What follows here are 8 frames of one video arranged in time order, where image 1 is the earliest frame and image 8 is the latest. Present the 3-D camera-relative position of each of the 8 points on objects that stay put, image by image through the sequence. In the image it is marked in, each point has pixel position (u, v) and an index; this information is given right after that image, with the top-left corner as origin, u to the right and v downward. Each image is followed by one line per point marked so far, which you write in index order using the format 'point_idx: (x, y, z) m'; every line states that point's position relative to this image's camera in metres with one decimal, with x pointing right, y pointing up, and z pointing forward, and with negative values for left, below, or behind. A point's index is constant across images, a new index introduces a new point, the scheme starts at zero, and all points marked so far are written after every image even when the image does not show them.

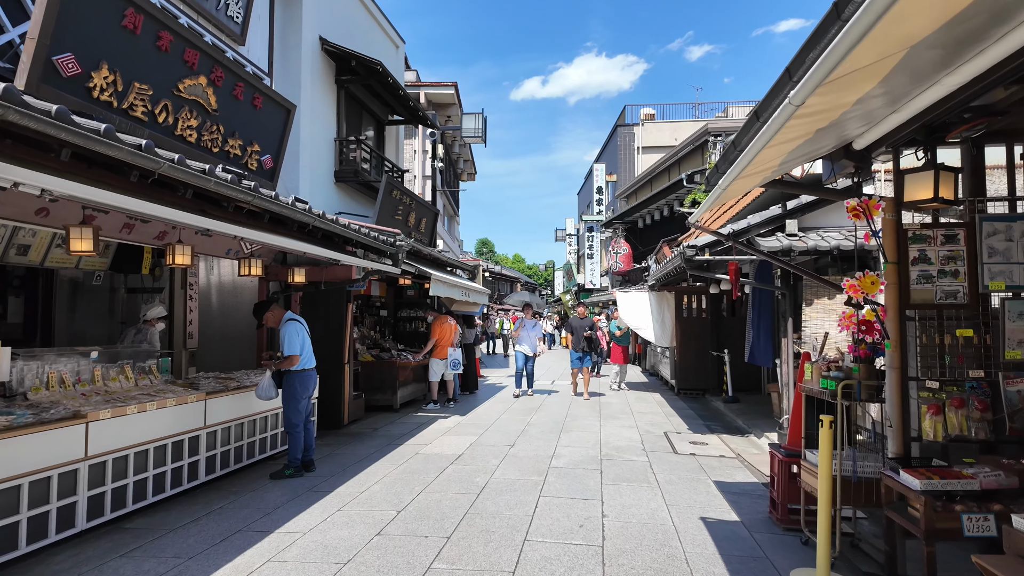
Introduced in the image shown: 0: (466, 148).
0: (-1.4, +4.3, +18.5) m
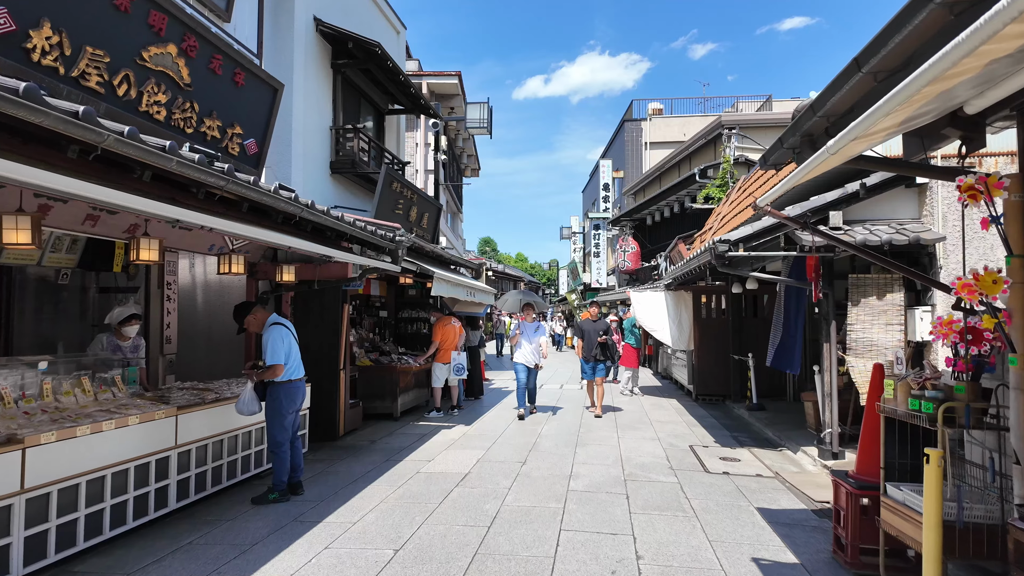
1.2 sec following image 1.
0: (-1.3, +4.4, +17.8) m
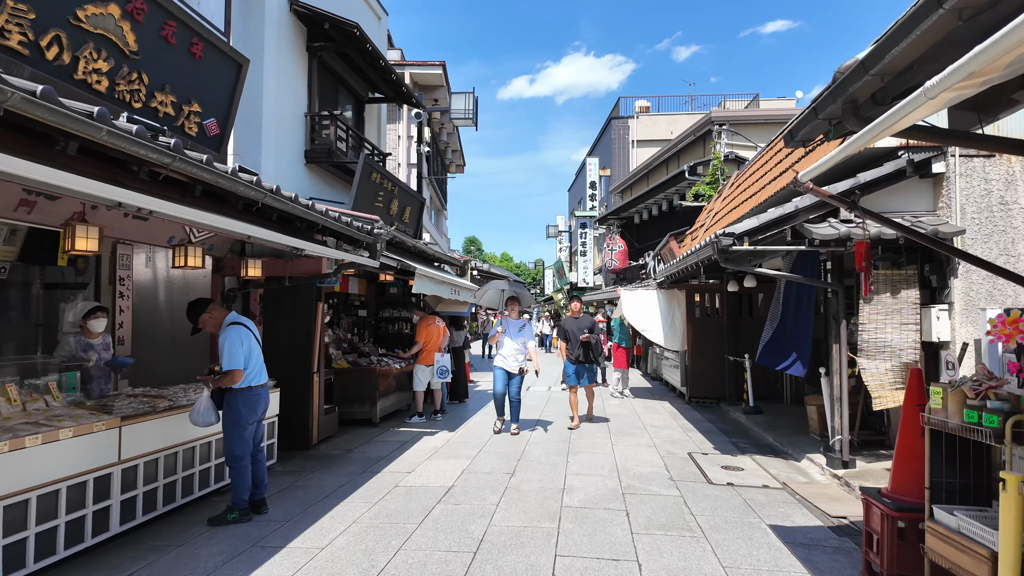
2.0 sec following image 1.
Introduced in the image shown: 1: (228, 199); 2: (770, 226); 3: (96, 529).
0: (-1.7, +4.4, +17.3) m
1: (-2.1, +0.7, +4.4) m
2: (+2.5, +0.6, +5.8) m
3: (-2.6, -1.5, +3.8) m
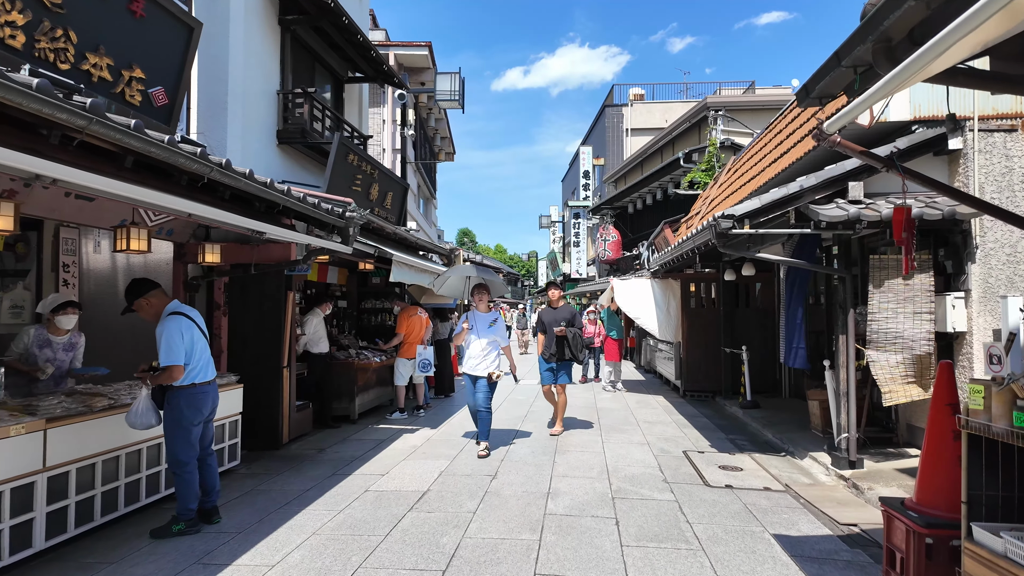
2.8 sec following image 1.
0: (-2.0, +4.7, +16.8) m
1: (-2.3, +0.7, +4.0) m
2: (+2.3, +0.7, +5.4) m
3: (-2.8, -1.4, +3.3) m
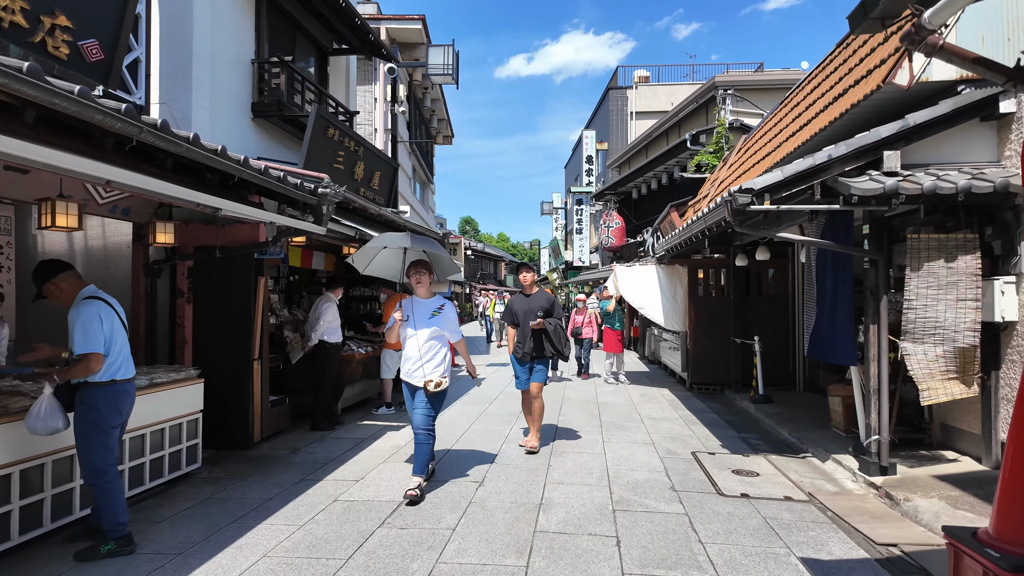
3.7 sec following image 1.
0: (-2.0, +5.0, +16.1) m
1: (-2.3, +0.9, +3.4) m
2: (+2.2, +0.8, +4.8) m
3: (-2.9, -1.3, +2.8) m
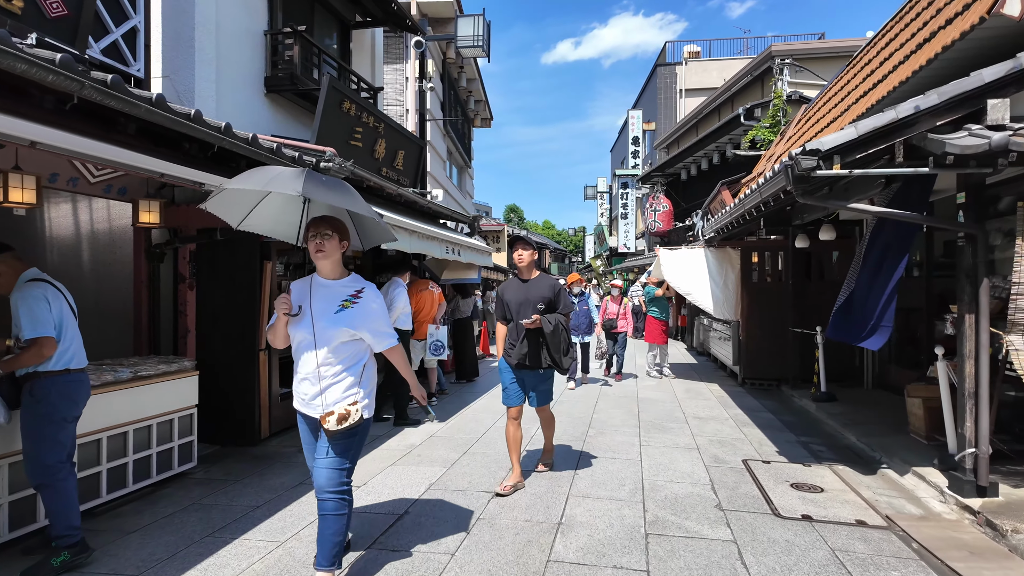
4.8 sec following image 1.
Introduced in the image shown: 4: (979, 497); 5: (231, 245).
0: (-0.9, +5.3, +15.5) m
1: (-2.3, +0.9, +2.9) m
2: (+2.4, +1.0, +4.0) m
3: (-2.9, -1.3, +2.4) m
4: (+2.9, -1.3, +3.7) m
5: (-2.5, +0.4, +5.5) m
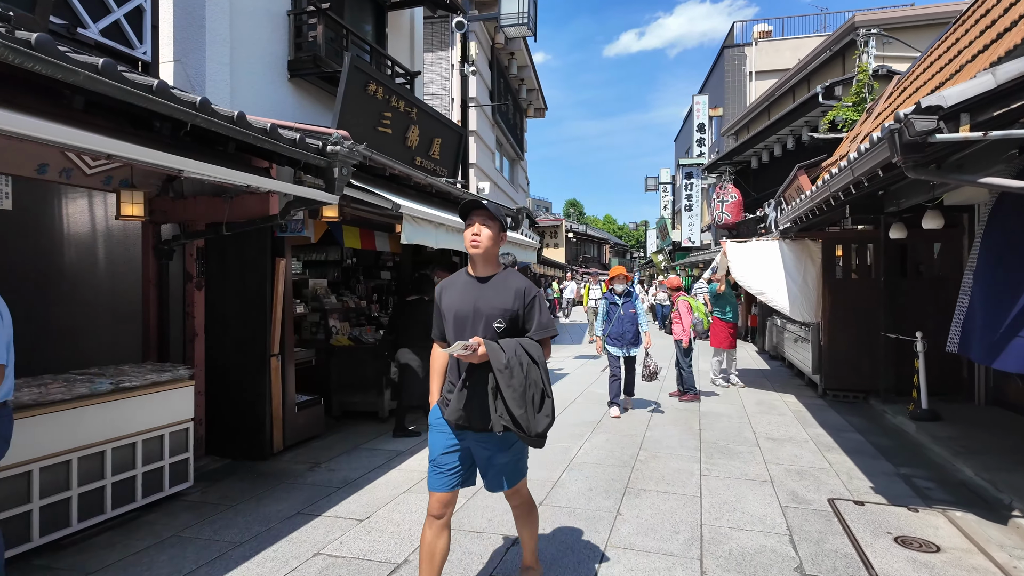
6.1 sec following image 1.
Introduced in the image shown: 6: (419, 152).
0: (+0.4, +5.4, +14.8) m
1: (-2.3, +0.9, +2.5) m
2: (+2.5, +1.0, +3.0) m
3: (-2.9, -1.3, +2.0) m
4: (+3.0, -1.3, +2.7) m
5: (-2.2, +0.4, +5.0) m
6: (-1.1, +1.7, +7.4) m
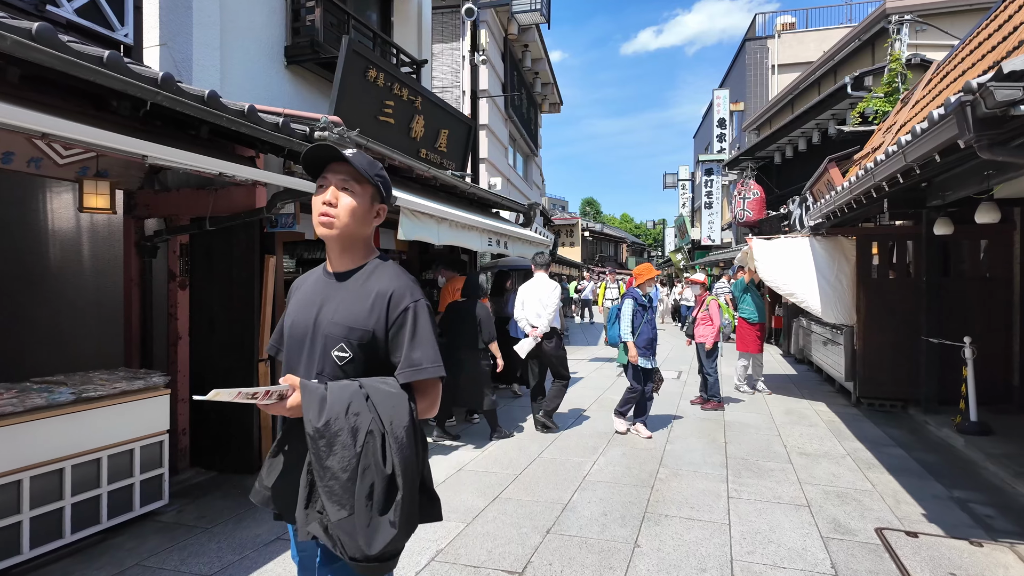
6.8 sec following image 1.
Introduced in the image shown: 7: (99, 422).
0: (+0.7, +5.4, +14.4) m
1: (-2.3, +0.9, +2.1) m
2: (+2.5, +1.0, +2.5) m
3: (-2.9, -1.3, +1.7) m
4: (+3.0, -1.3, +2.2) m
5: (-2.2, +0.4, +4.6) m
6: (-1.0, +1.7, +7.0) m
7: (-2.3, -0.8, +3.4) m
